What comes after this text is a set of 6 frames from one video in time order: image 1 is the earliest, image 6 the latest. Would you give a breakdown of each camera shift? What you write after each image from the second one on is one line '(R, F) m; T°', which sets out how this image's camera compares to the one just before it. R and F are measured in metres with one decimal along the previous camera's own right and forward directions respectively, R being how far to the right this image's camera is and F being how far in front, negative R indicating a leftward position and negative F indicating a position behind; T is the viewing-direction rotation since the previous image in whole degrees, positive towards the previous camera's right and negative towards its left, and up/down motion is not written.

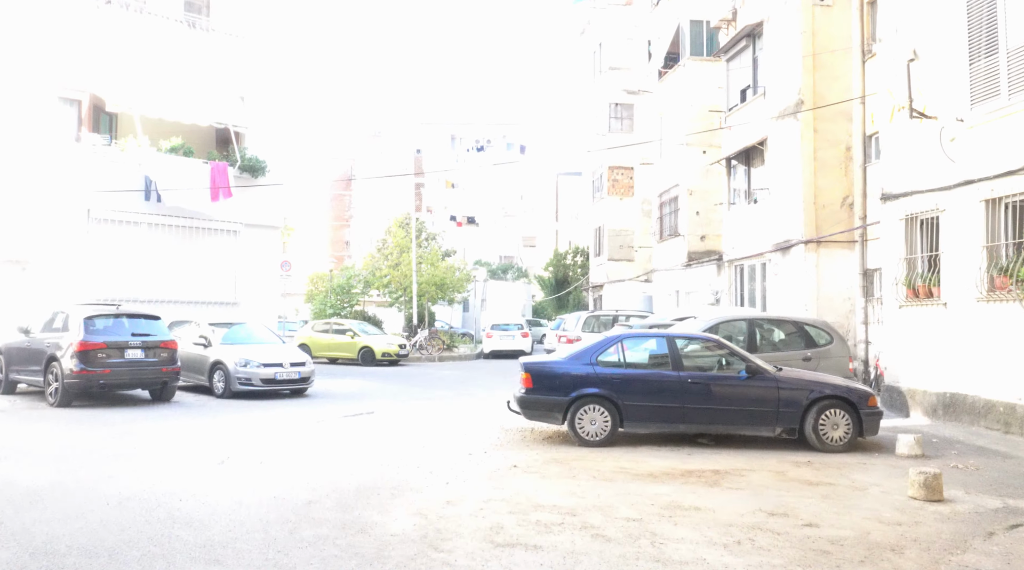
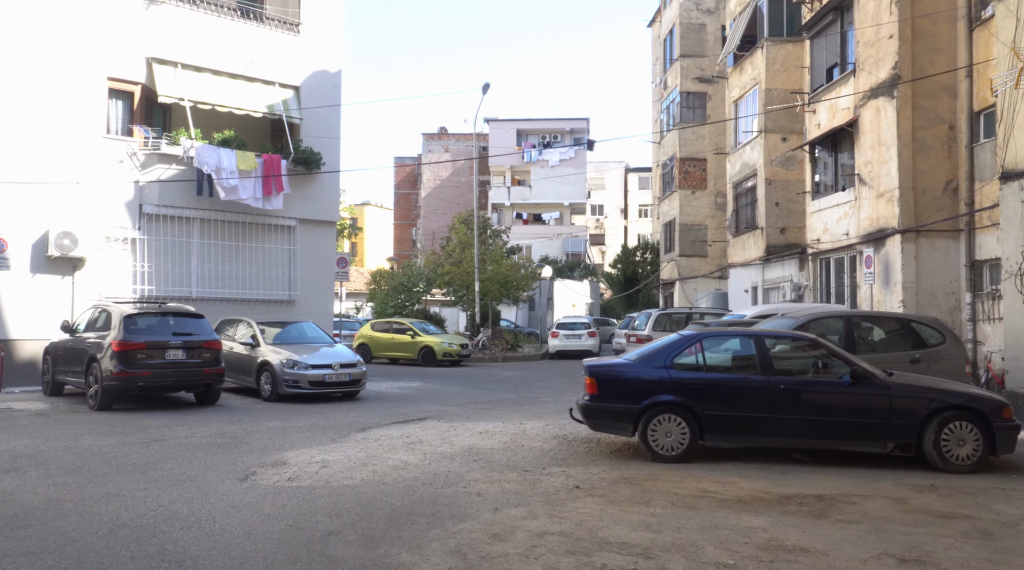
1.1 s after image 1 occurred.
(+0.1, +1.3) m; -5°
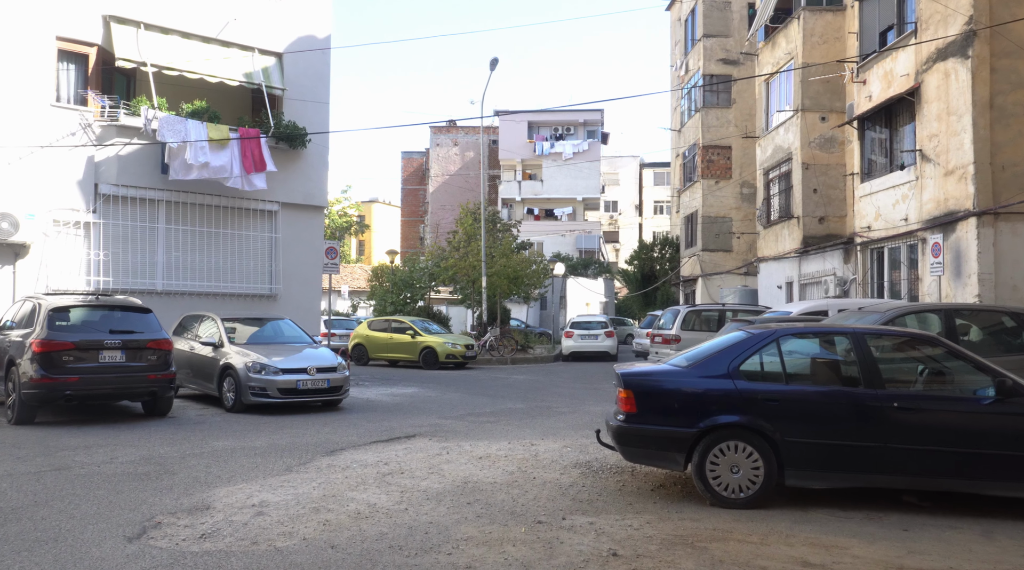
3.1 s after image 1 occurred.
(0.0, +2.4) m; -1°
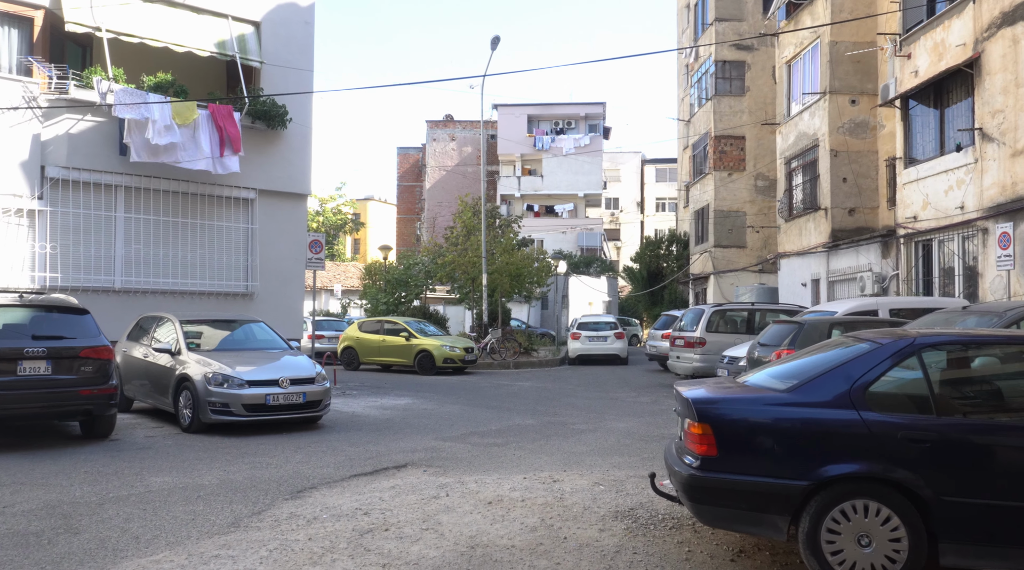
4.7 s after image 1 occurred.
(-0.2, +2.0) m; 0°
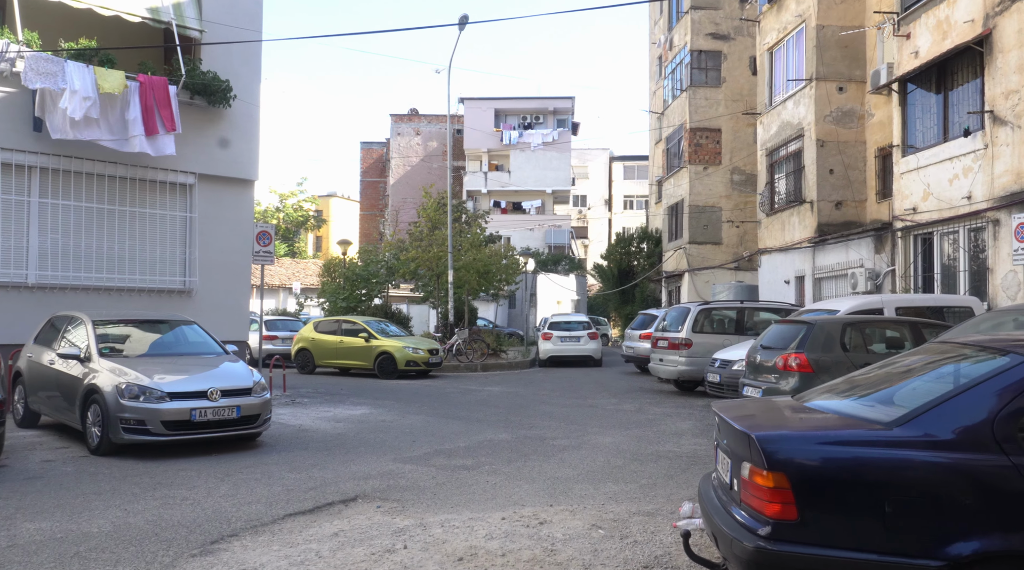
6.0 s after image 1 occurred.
(-0.1, +1.5) m; +2°
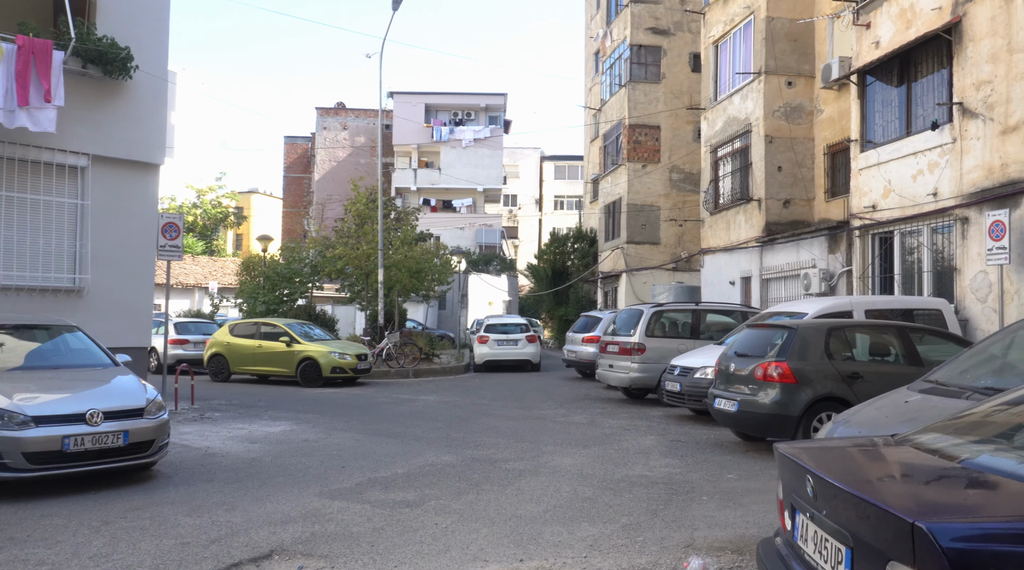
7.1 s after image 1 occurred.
(-0.2, +1.4) m; +5°
